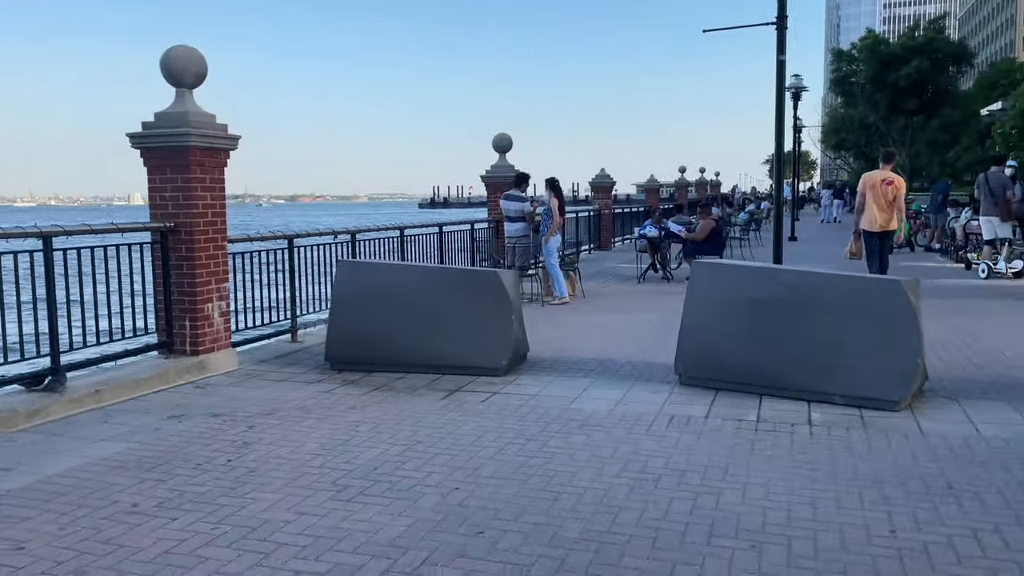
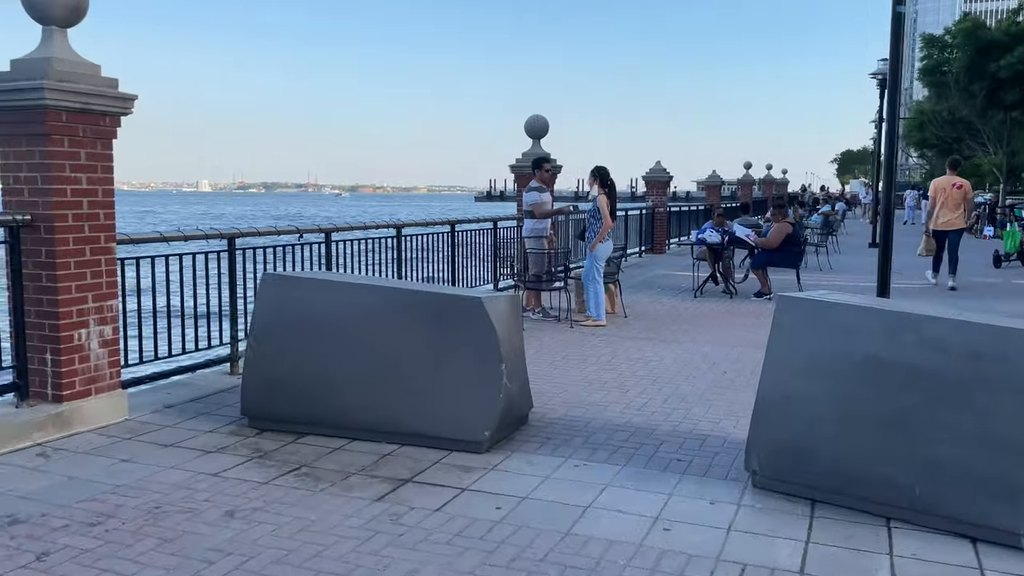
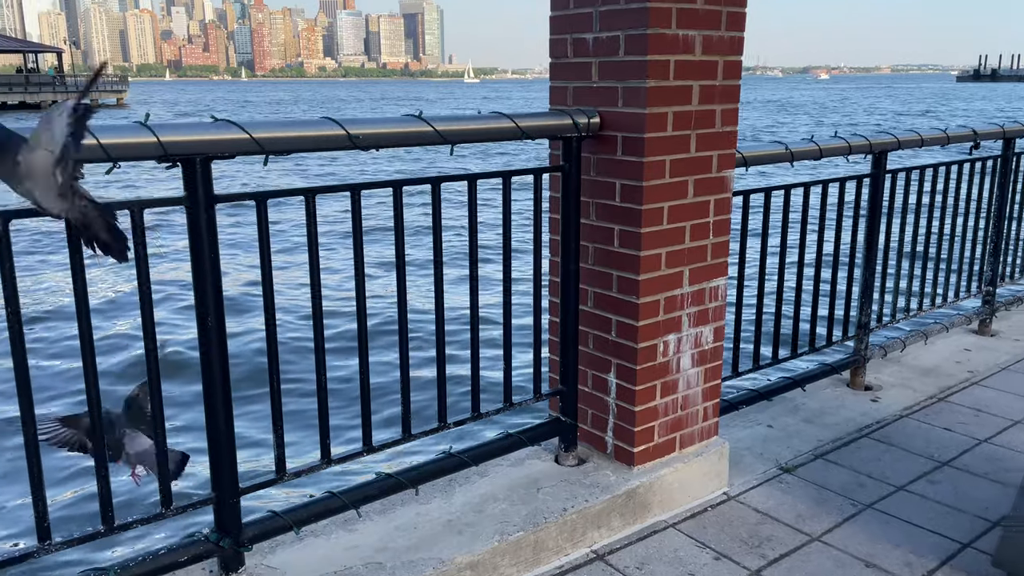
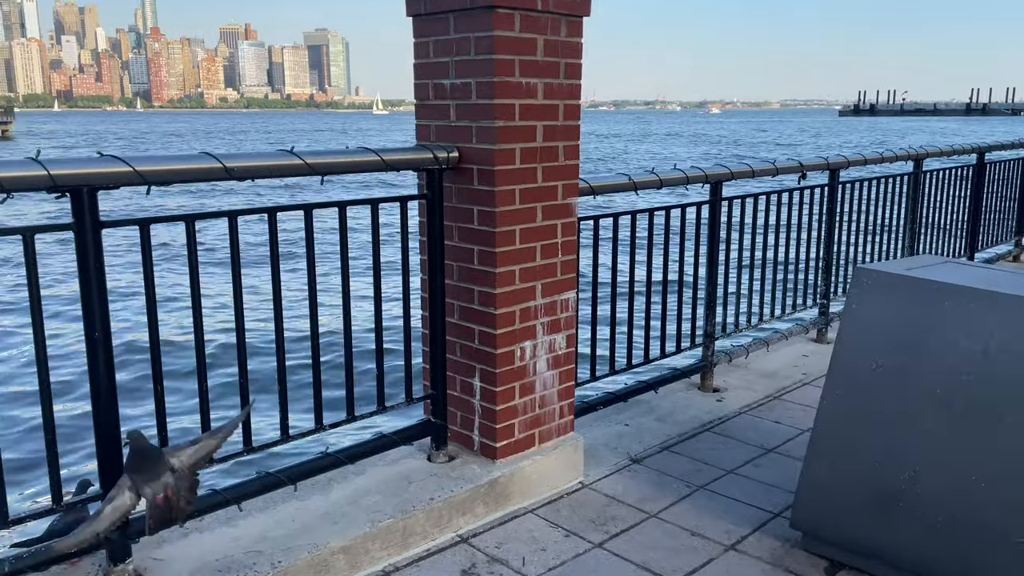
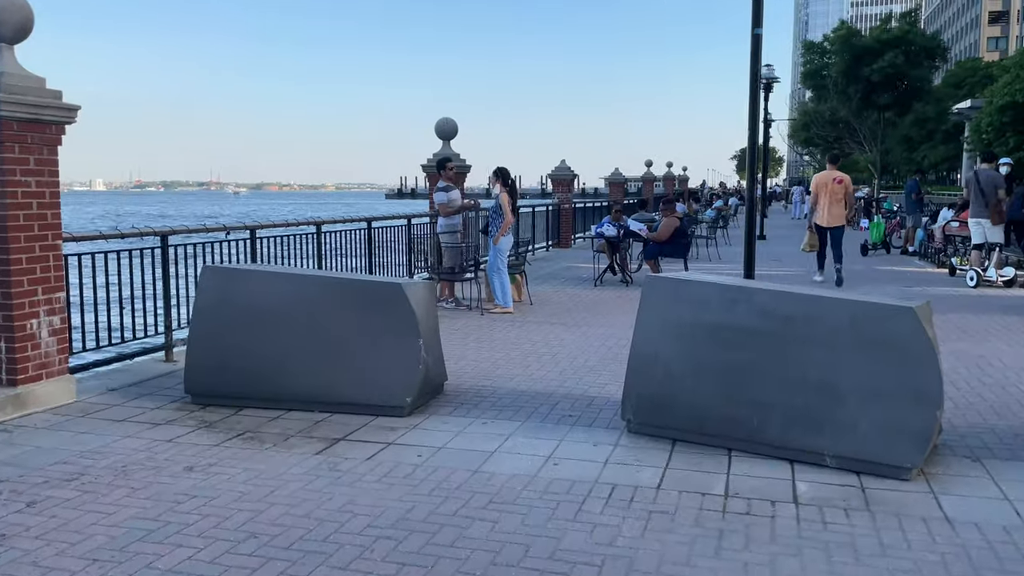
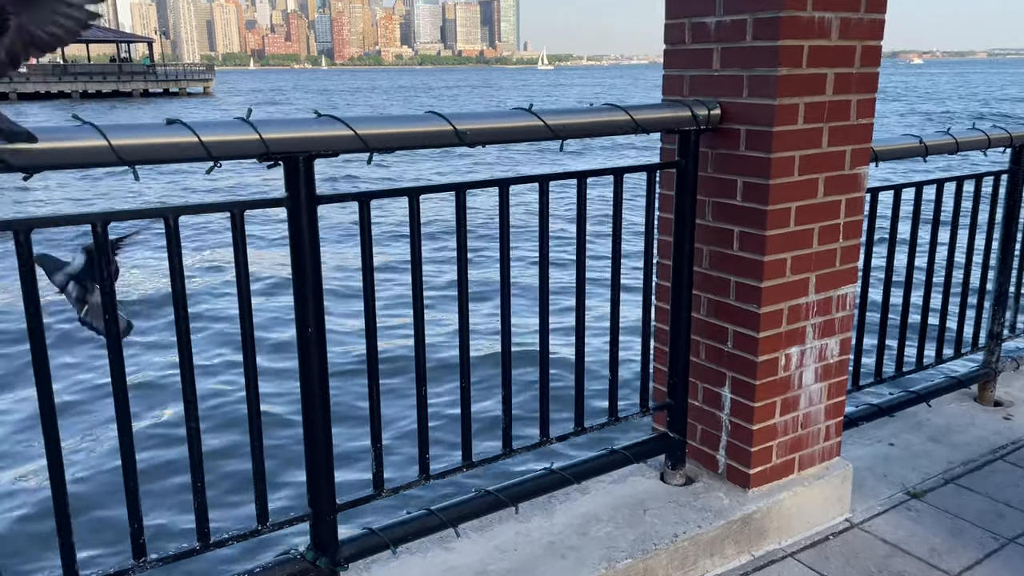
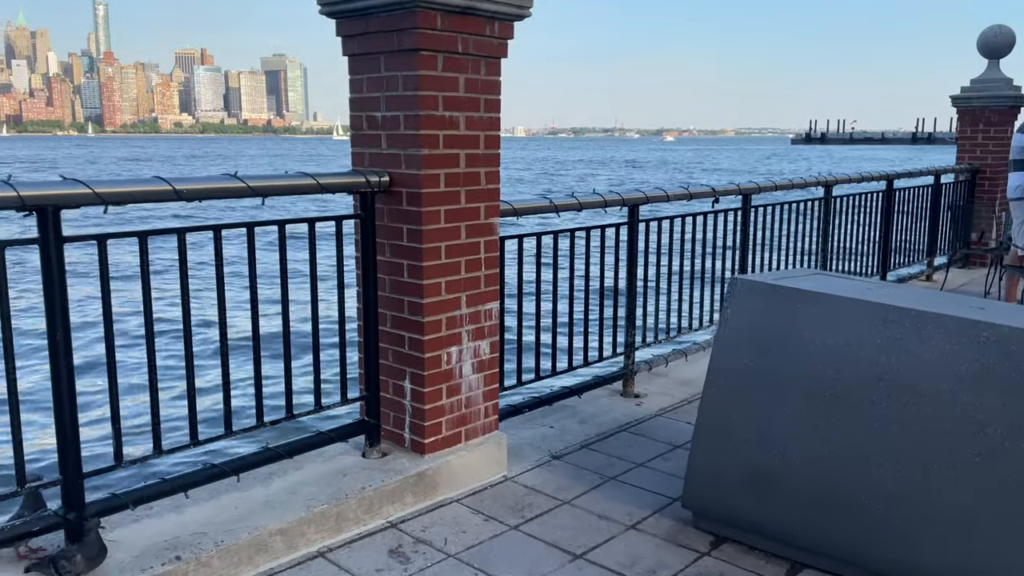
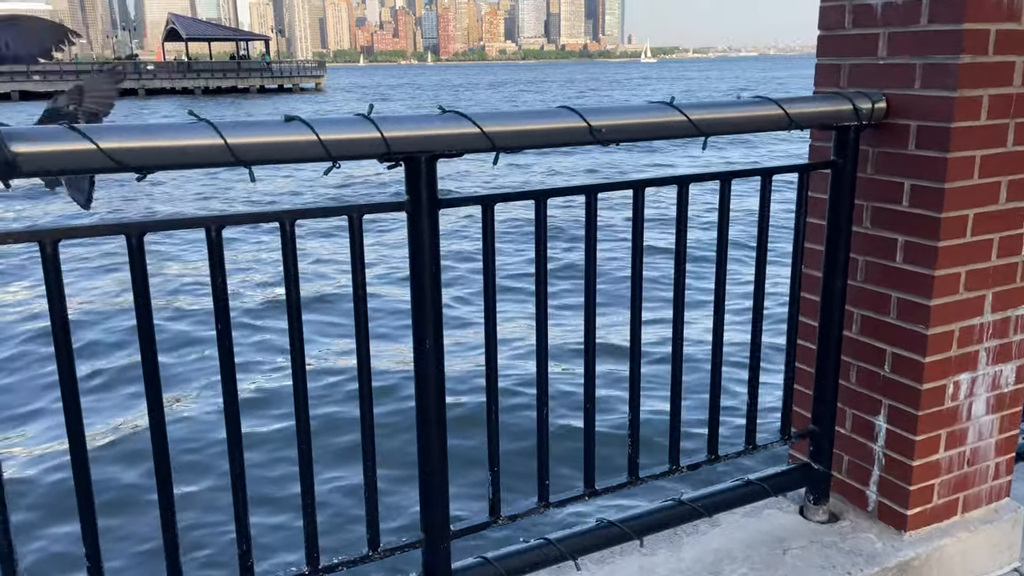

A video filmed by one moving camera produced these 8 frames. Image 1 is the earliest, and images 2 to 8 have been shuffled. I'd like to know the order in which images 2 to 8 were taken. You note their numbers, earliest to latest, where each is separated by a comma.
5, 2, 7, 4, 3, 6, 8
